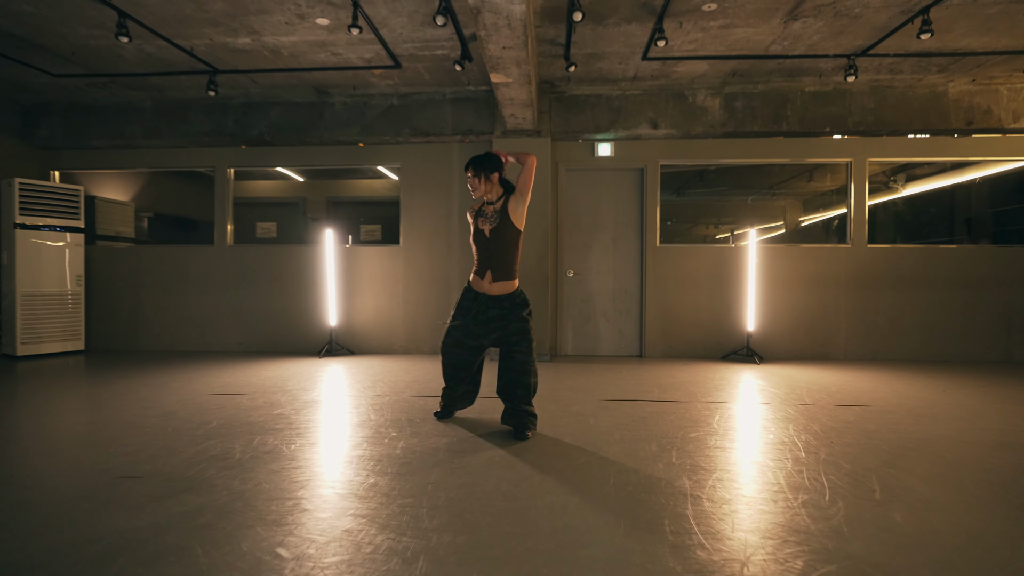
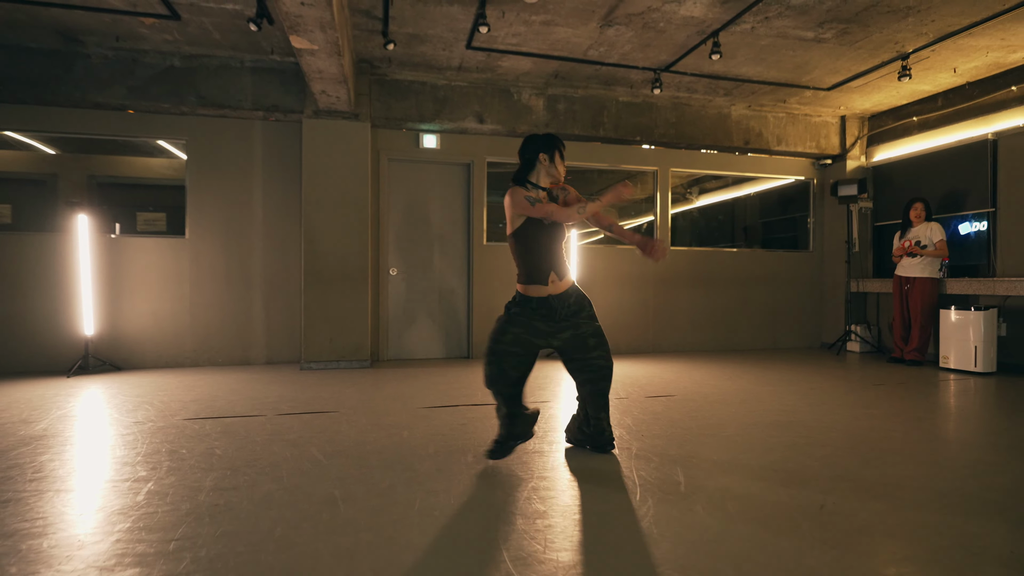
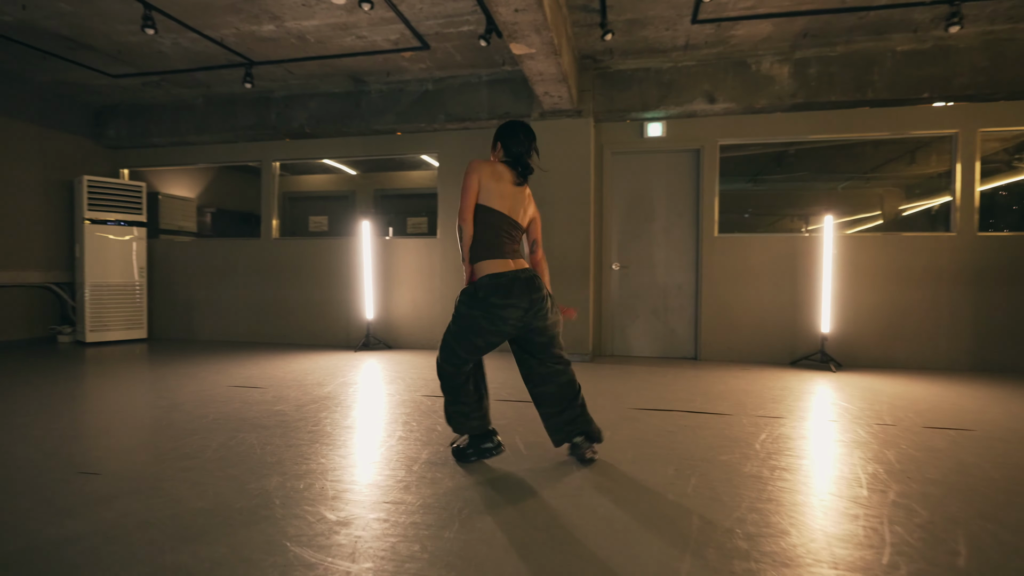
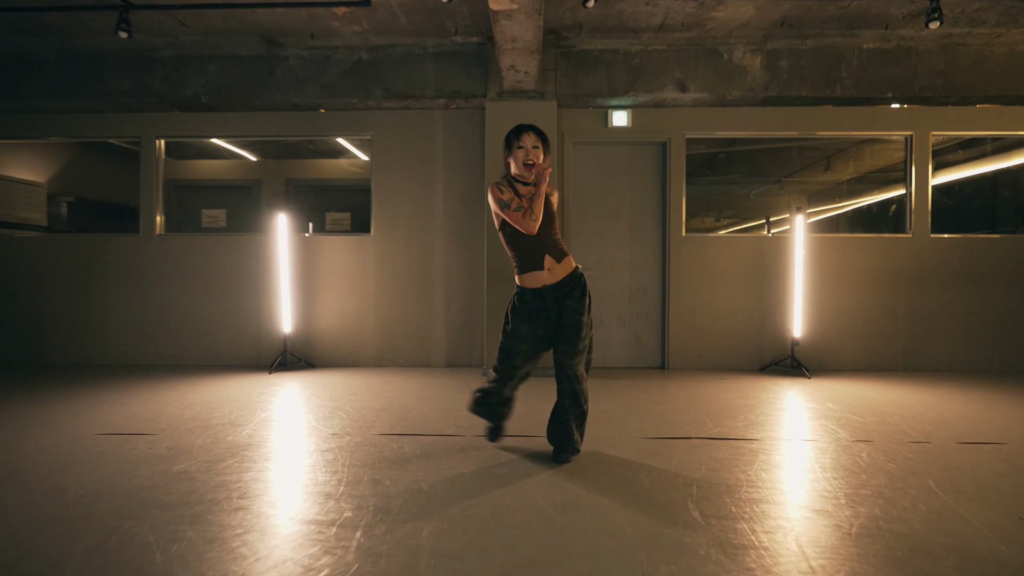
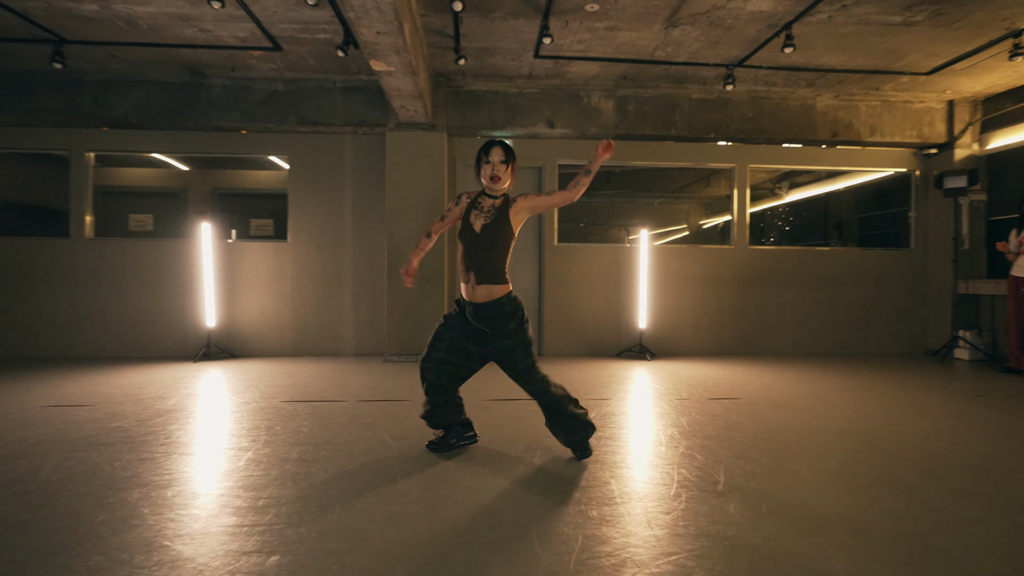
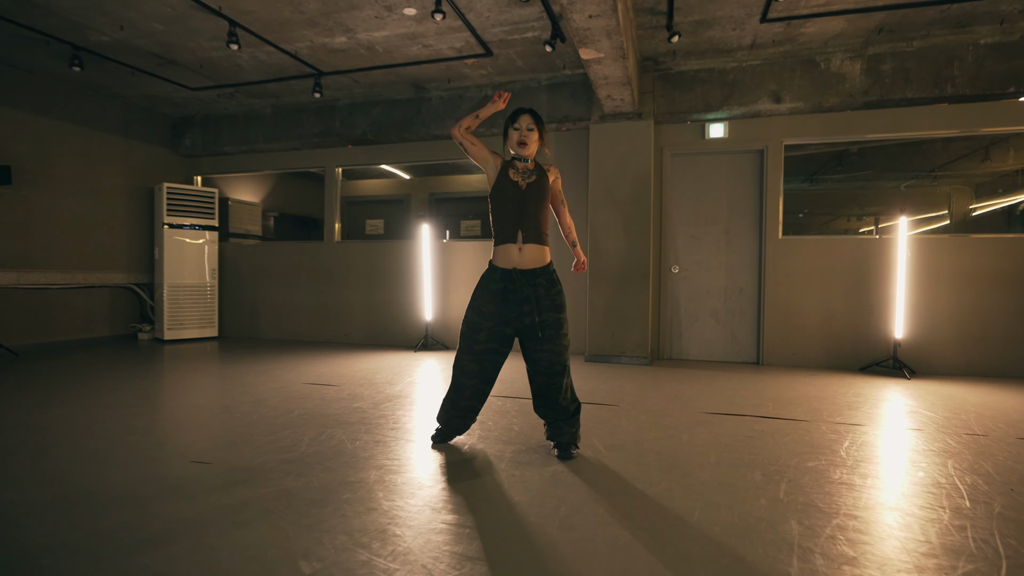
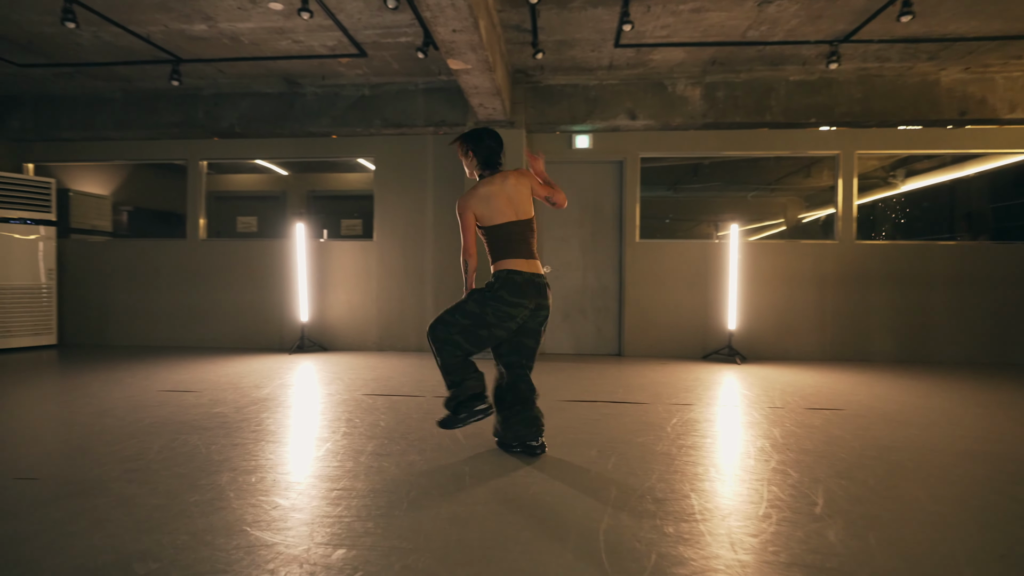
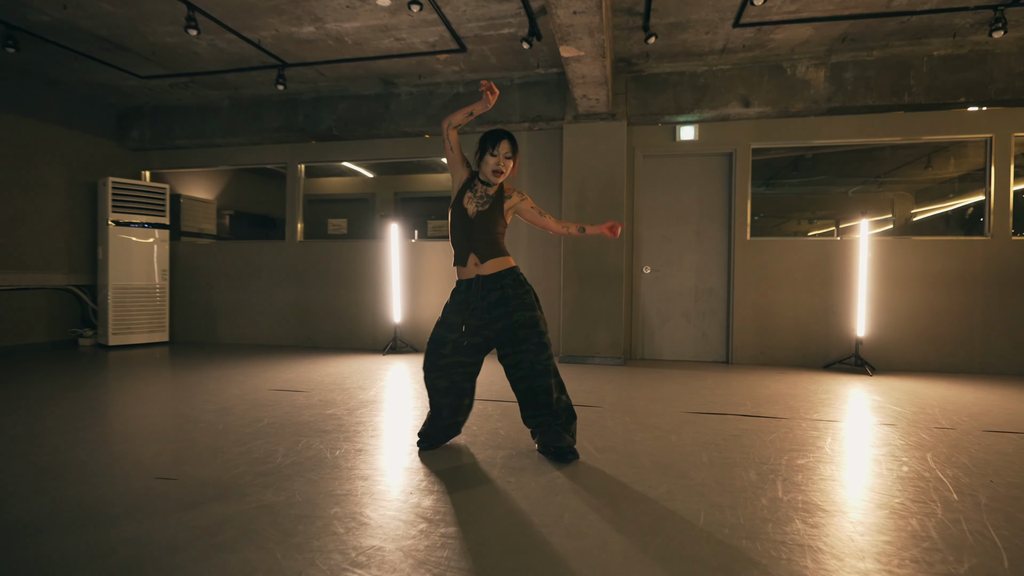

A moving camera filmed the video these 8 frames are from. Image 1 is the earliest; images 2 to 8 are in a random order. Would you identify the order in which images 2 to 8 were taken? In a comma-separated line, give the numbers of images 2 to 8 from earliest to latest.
4, 2, 5, 7, 3, 6, 8
